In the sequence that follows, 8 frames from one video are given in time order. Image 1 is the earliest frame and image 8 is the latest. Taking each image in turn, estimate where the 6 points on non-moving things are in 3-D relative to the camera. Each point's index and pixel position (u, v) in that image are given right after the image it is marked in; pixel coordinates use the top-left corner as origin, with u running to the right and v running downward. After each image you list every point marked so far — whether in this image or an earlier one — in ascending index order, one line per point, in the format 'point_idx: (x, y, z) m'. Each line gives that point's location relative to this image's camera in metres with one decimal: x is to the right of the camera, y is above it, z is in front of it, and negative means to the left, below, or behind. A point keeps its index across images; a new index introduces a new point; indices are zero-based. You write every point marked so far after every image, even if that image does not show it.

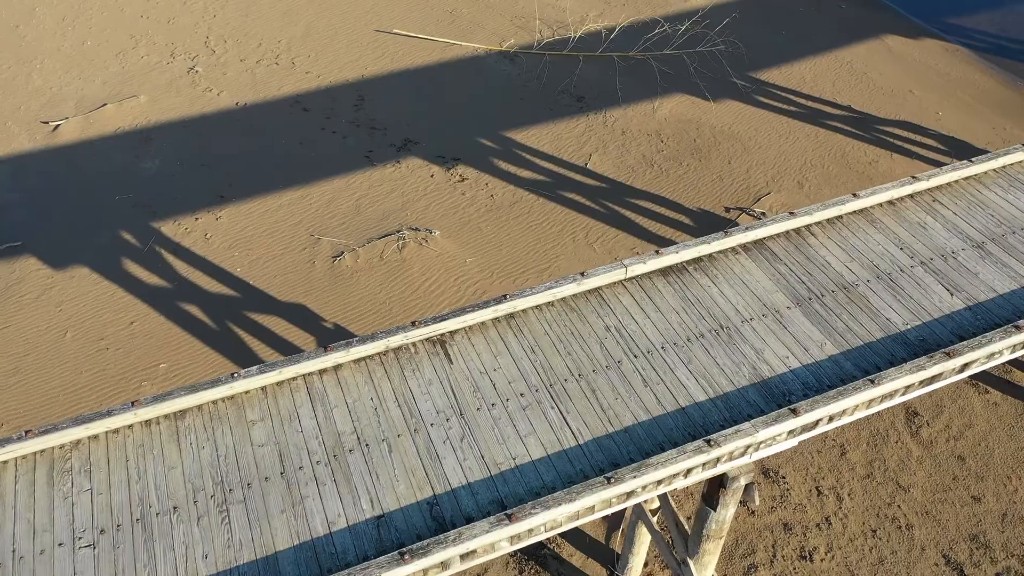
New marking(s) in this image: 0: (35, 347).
0: (-6.0, -0.7, +10.4) m
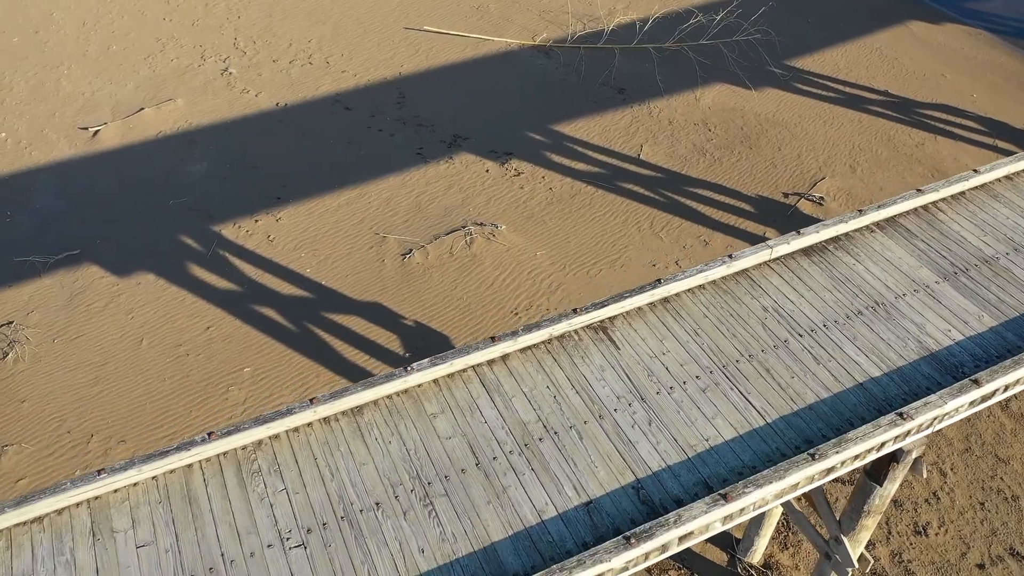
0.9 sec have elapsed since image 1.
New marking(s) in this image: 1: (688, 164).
0: (-4.9, -0.8, +10.2) m
1: (+2.9, +2.0, +13.4) m
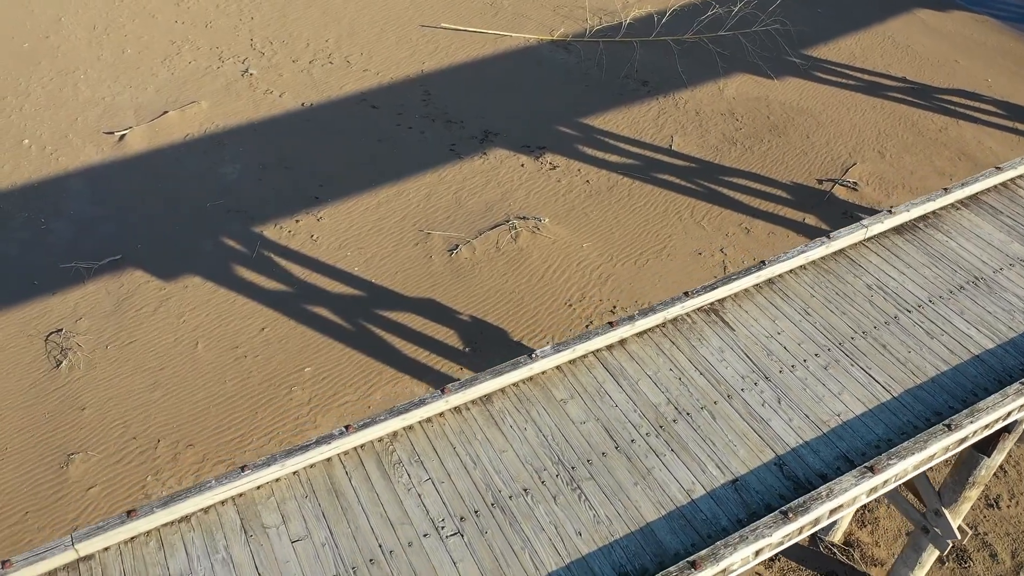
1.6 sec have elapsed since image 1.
0: (-4.1, -0.9, +10.0) m
1: (+3.4, +2.2, +13.5) m
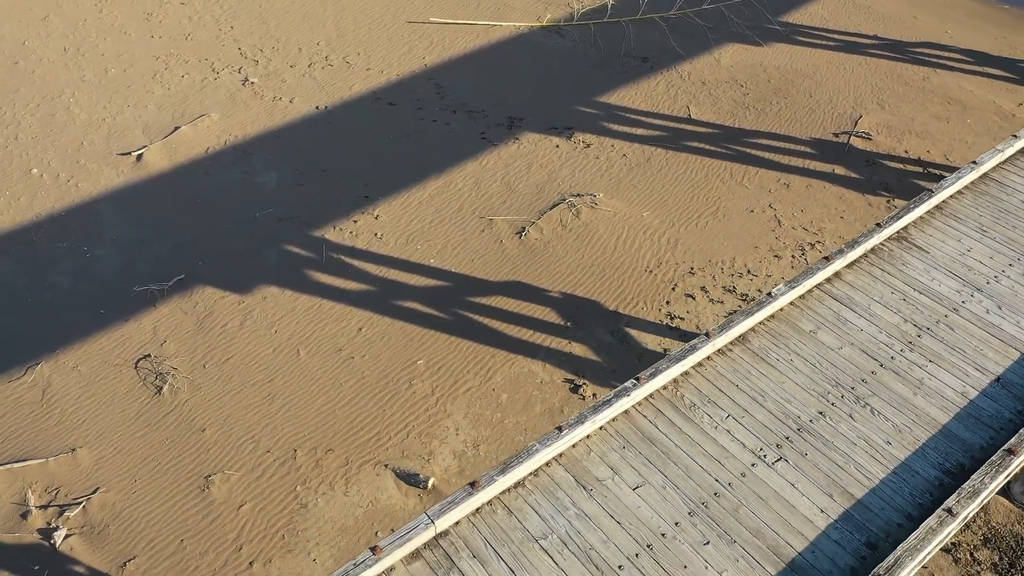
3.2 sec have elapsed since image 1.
0: (-2.8, -1.0, +9.8) m
1: (+3.9, +2.9, +14.2) m
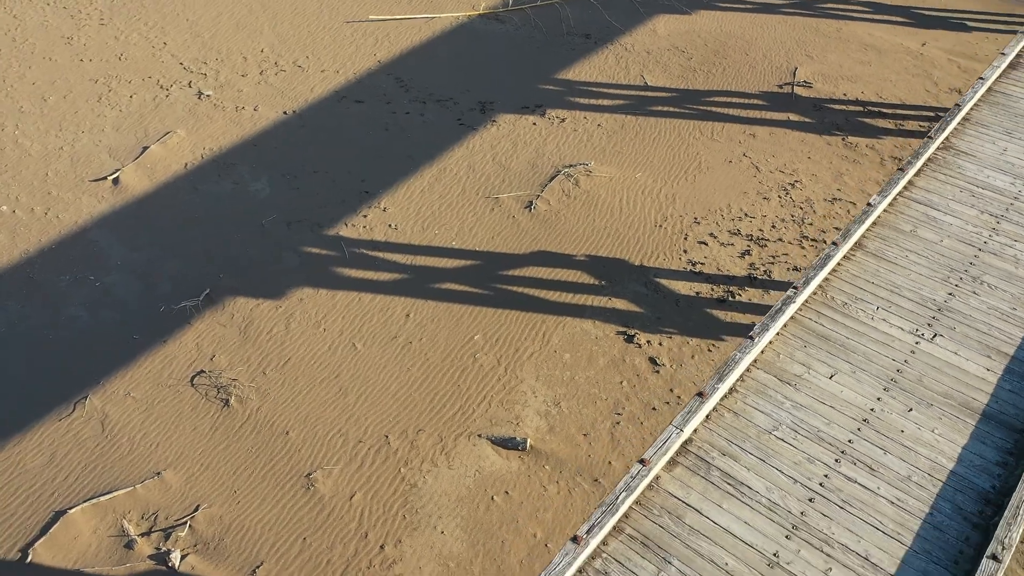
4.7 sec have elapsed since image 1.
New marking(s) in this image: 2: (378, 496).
0: (-2.0, -0.9, +9.8) m
1: (+3.2, +3.8, +15.1) m
2: (-1.4, -2.1, +8.5) m
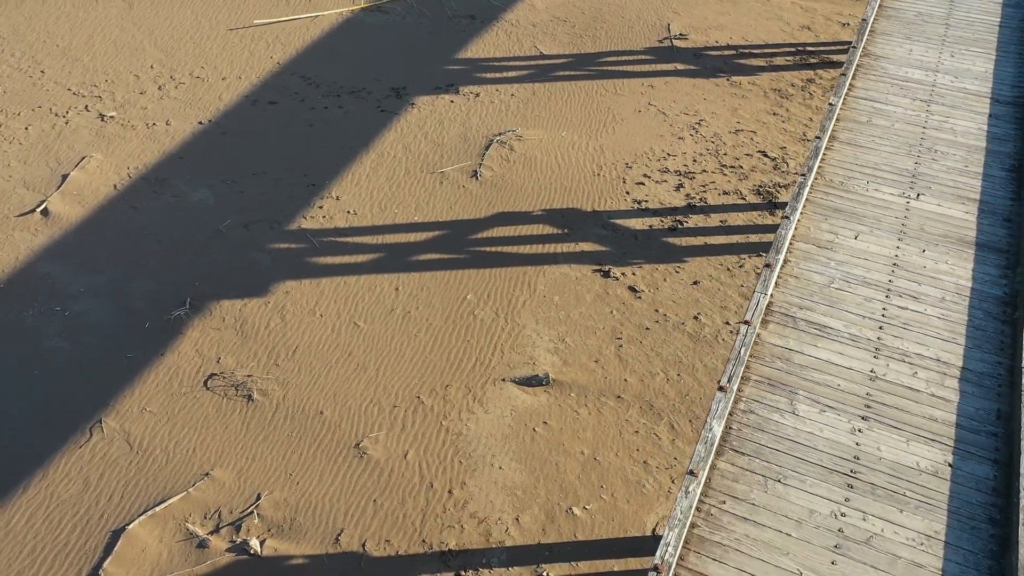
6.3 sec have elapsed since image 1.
0: (-2.0, -0.7, +10.0) m
1: (+1.3, +4.7, +16.2) m
2: (-0.9, -1.7, +8.9) m
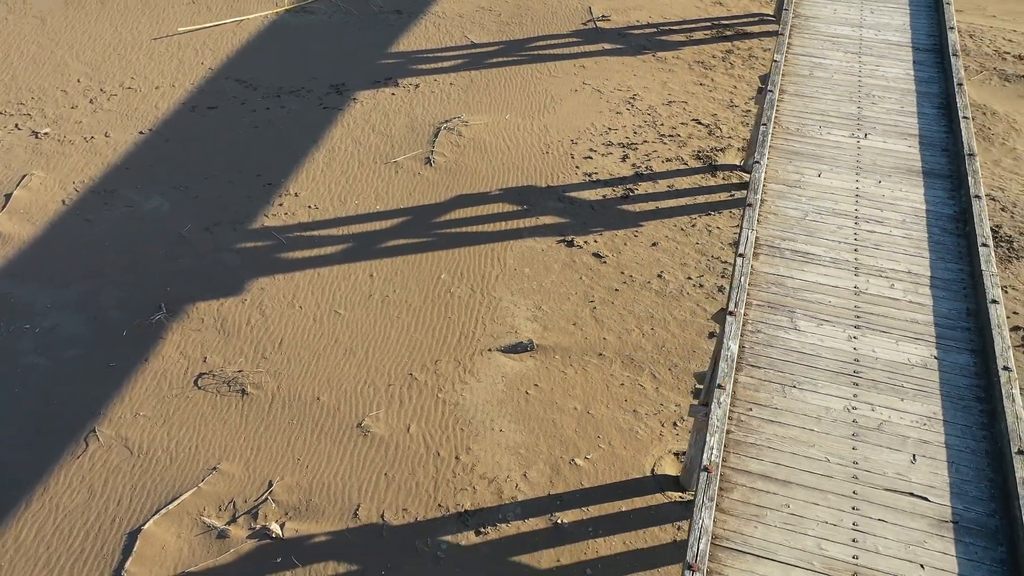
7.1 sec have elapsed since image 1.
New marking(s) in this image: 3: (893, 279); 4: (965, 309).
0: (-2.2, -0.5, +10.2) m
1: (-0.1, +5.1, +16.7) m
2: (-0.9, -1.5, +9.2) m
3: (+3.0, +0.1, +6.5) m
4: (+3.4, -0.2, +6.2) m
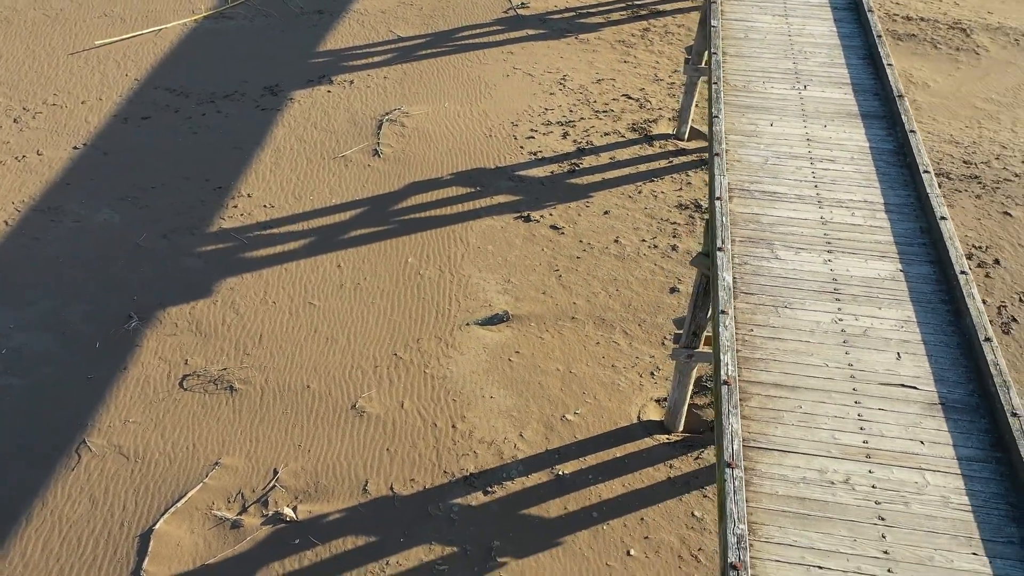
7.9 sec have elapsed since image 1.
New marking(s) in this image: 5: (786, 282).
0: (-2.5, -0.4, +10.4) m
1: (-1.6, +5.4, +17.0) m
2: (-1.0, -1.2, +9.5) m
3: (+2.9, +0.7, +7.2) m
4: (+3.4, +0.5, +7.0) m
5: (+2.1, 0.0, +6.5) m
